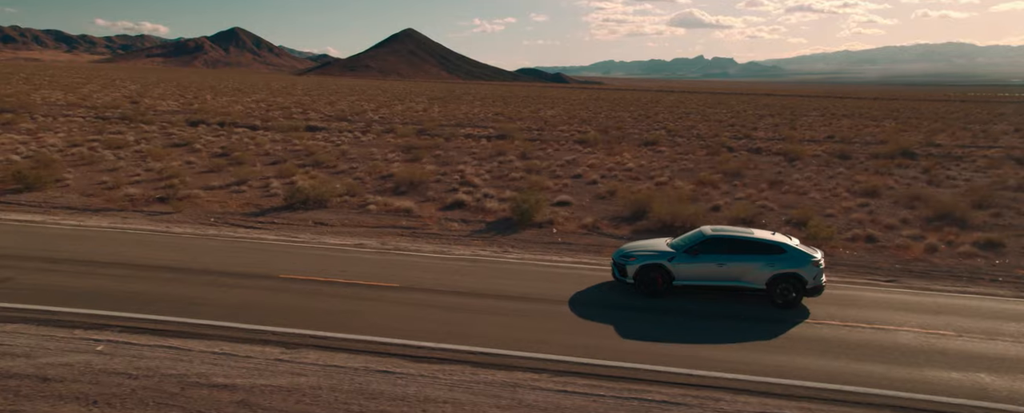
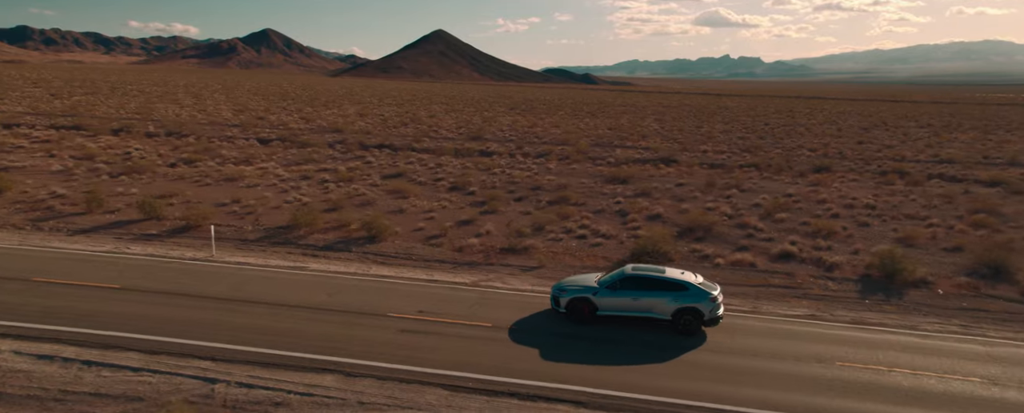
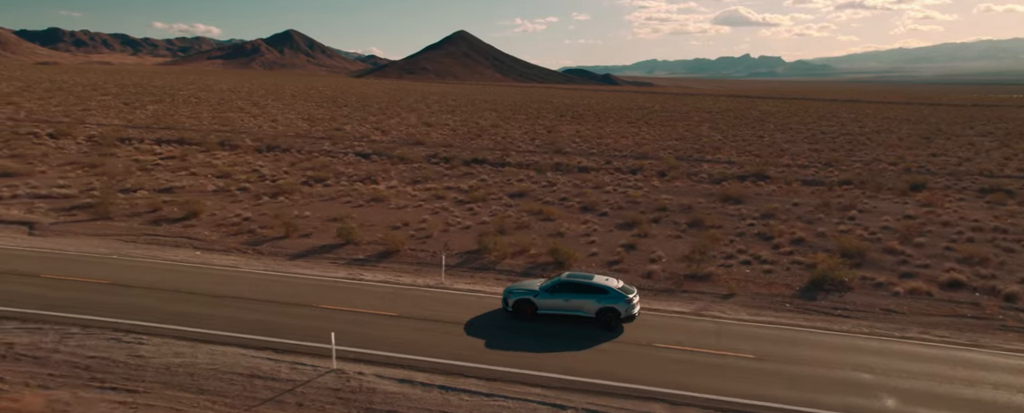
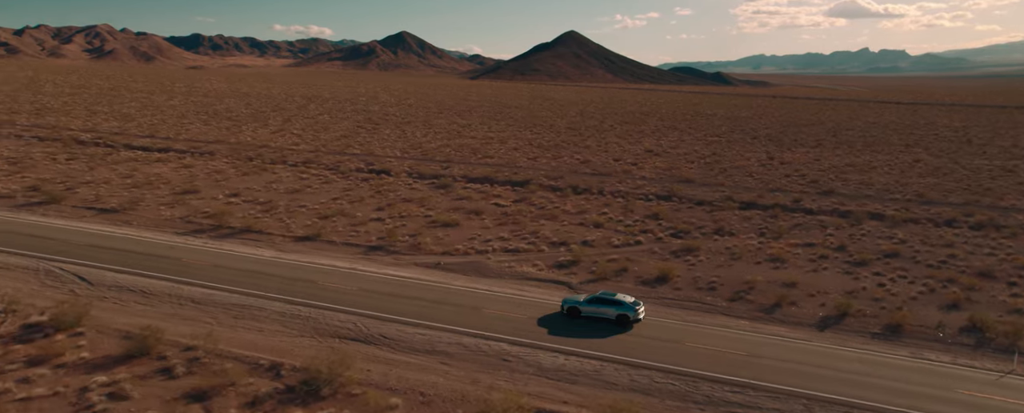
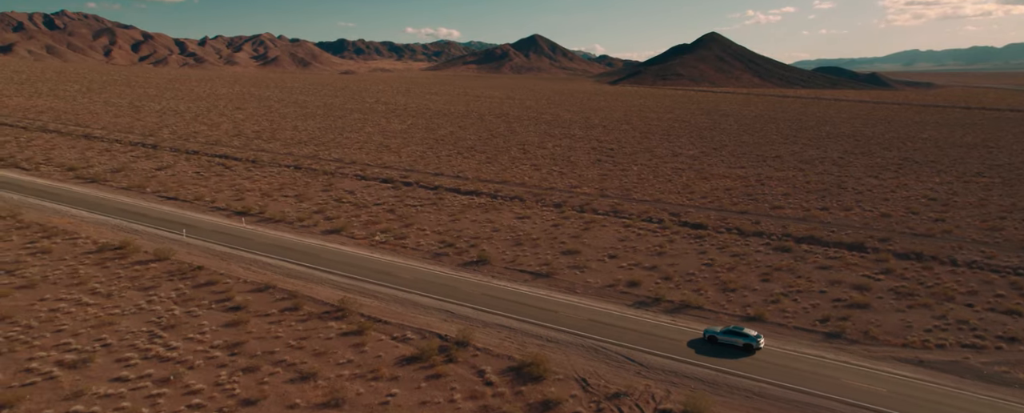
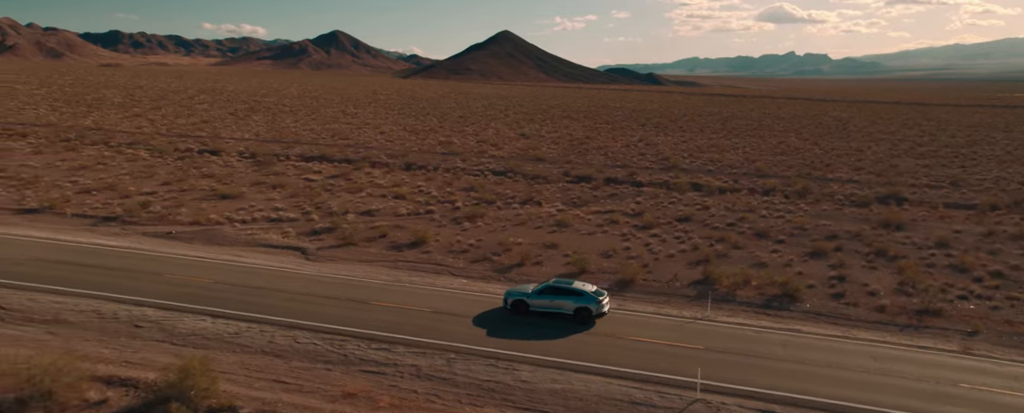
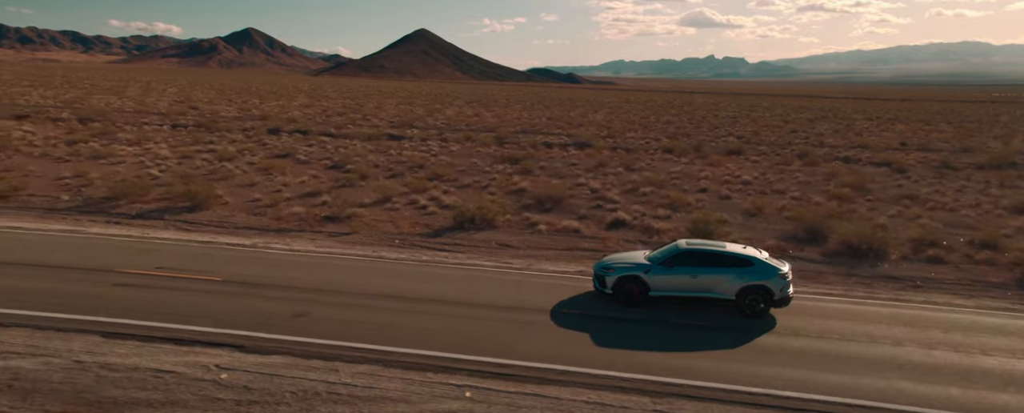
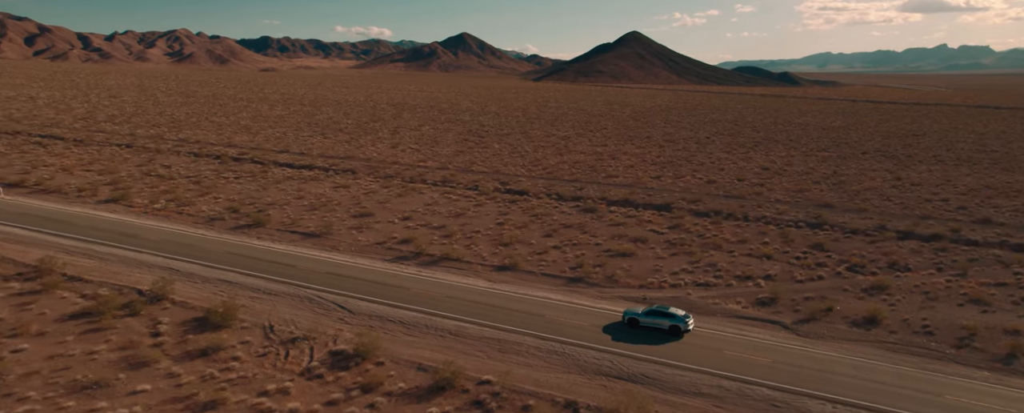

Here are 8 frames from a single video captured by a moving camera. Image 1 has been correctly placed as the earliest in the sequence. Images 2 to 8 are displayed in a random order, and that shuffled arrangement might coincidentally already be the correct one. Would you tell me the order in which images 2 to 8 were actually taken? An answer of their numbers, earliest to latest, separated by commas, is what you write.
7, 2, 3, 6, 4, 8, 5
